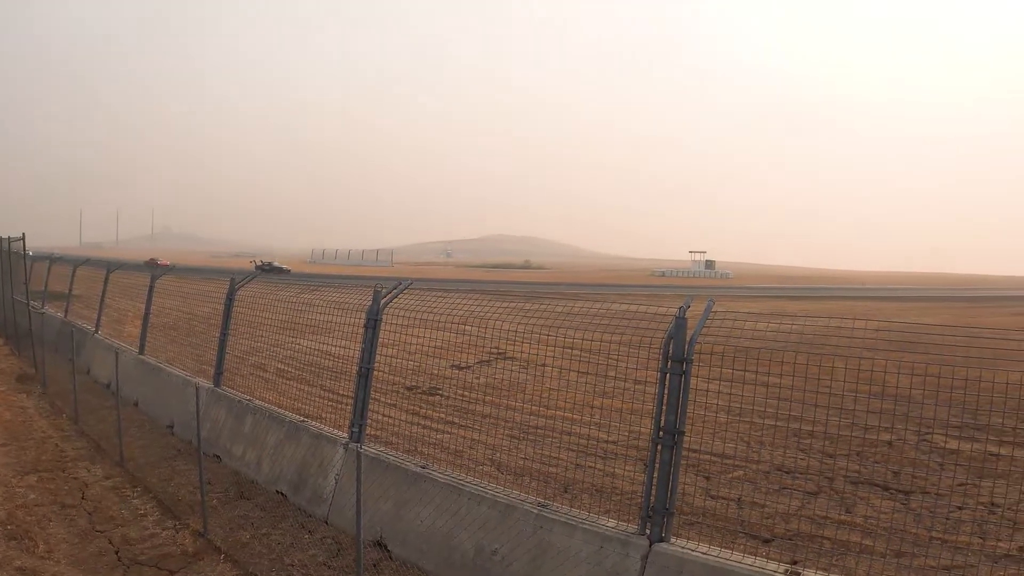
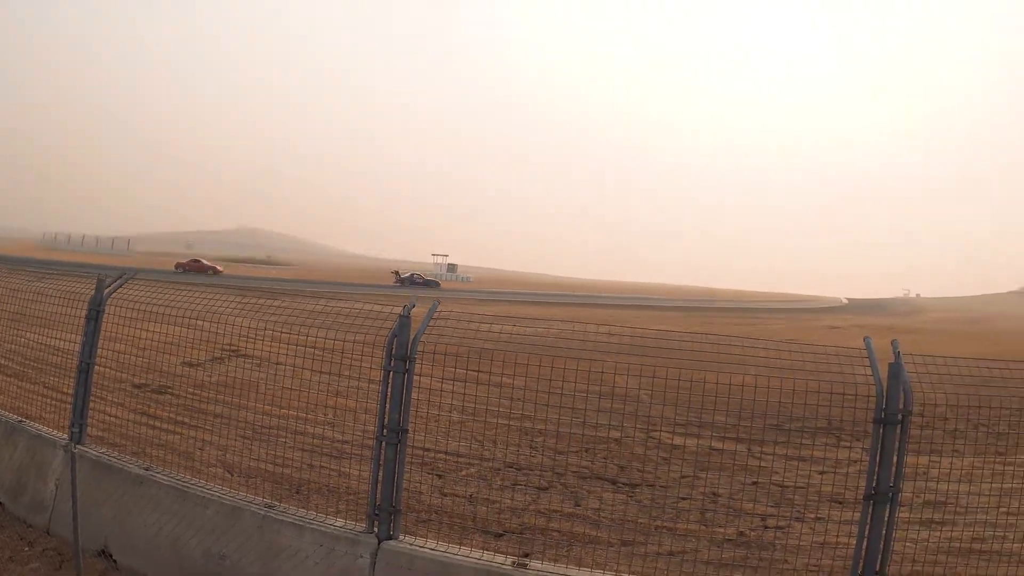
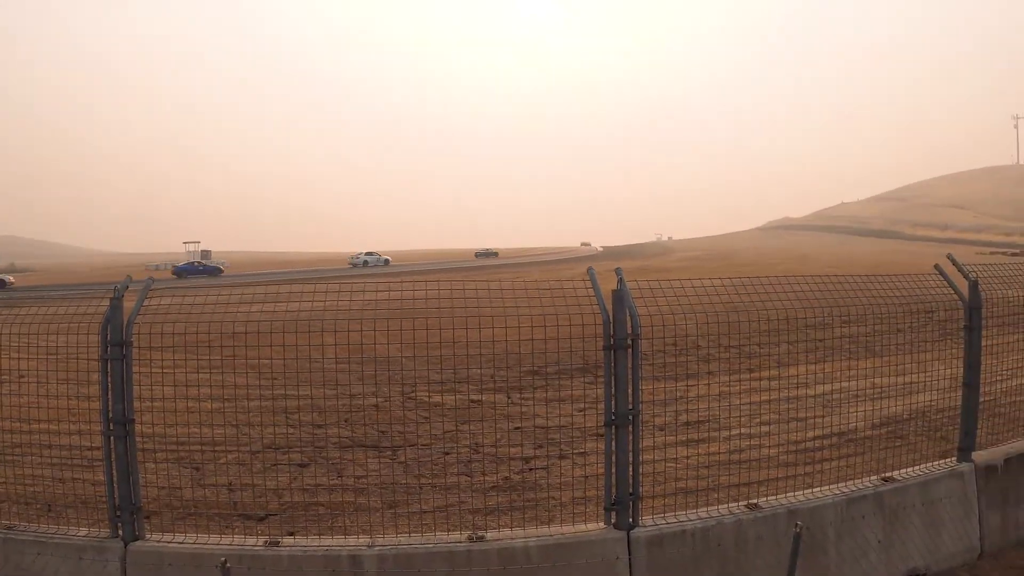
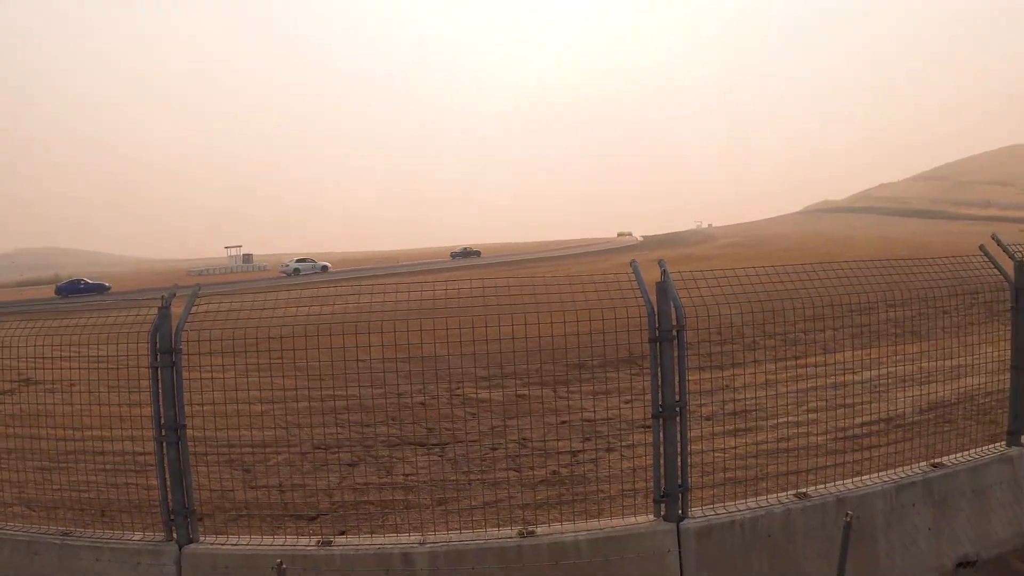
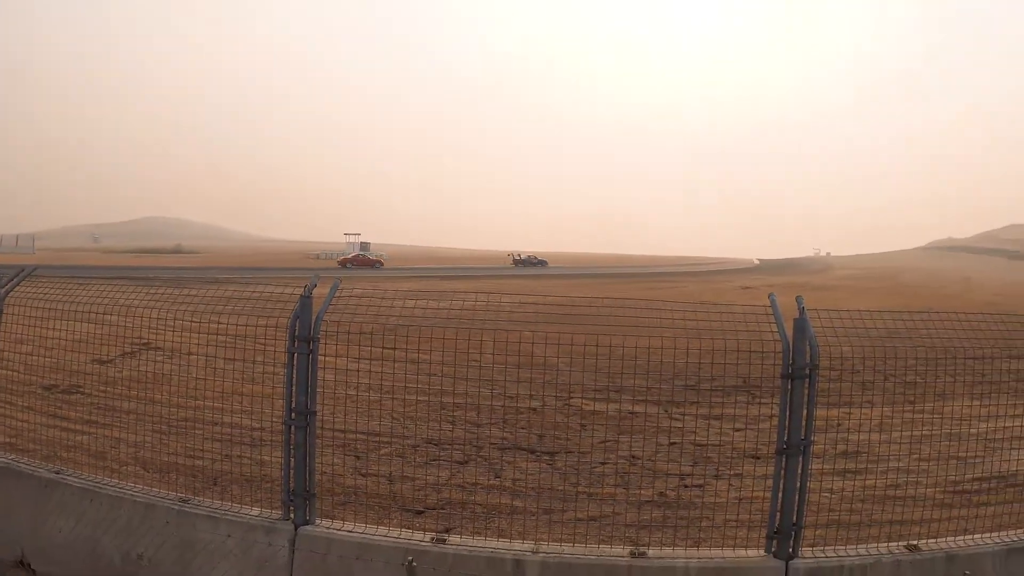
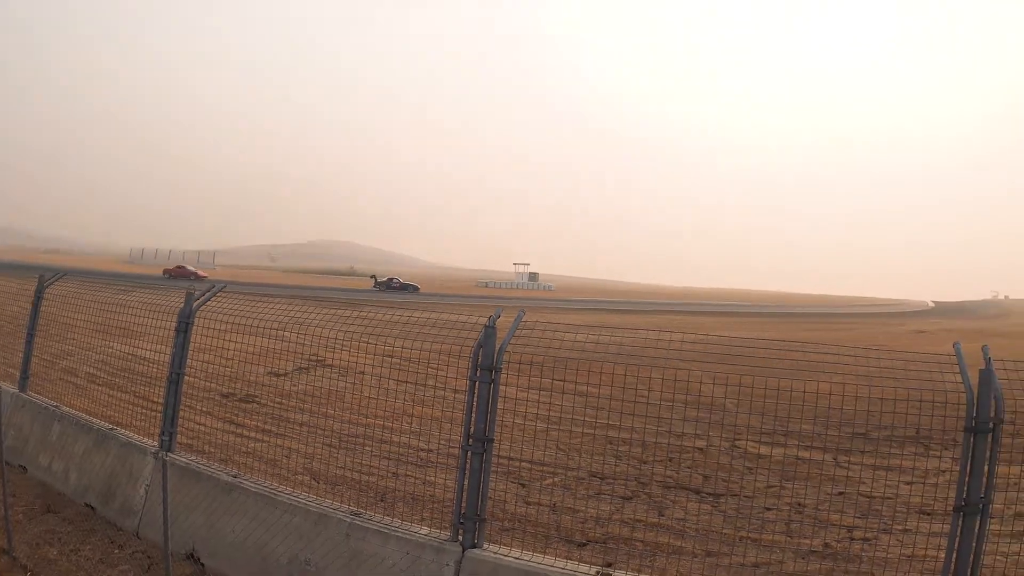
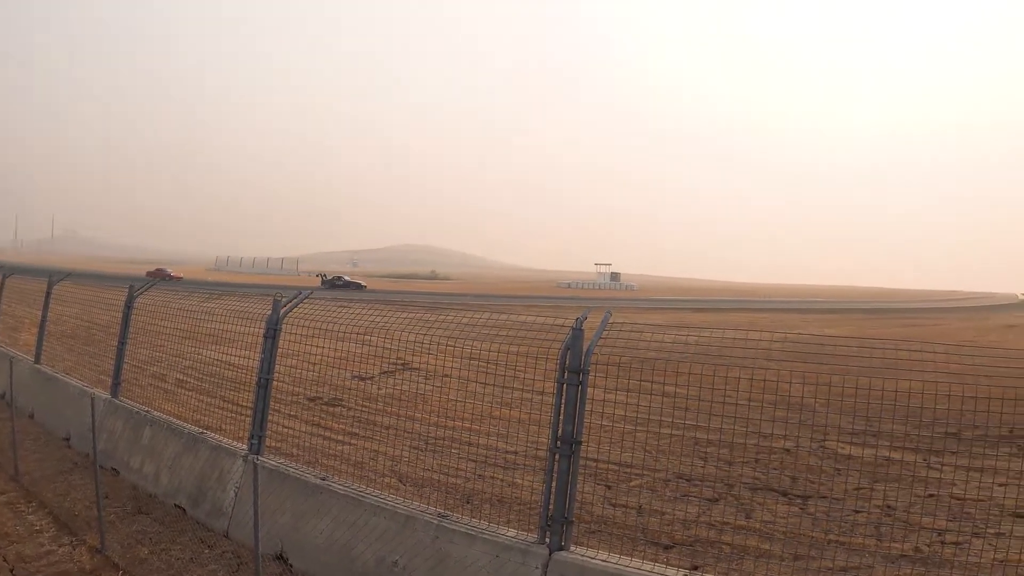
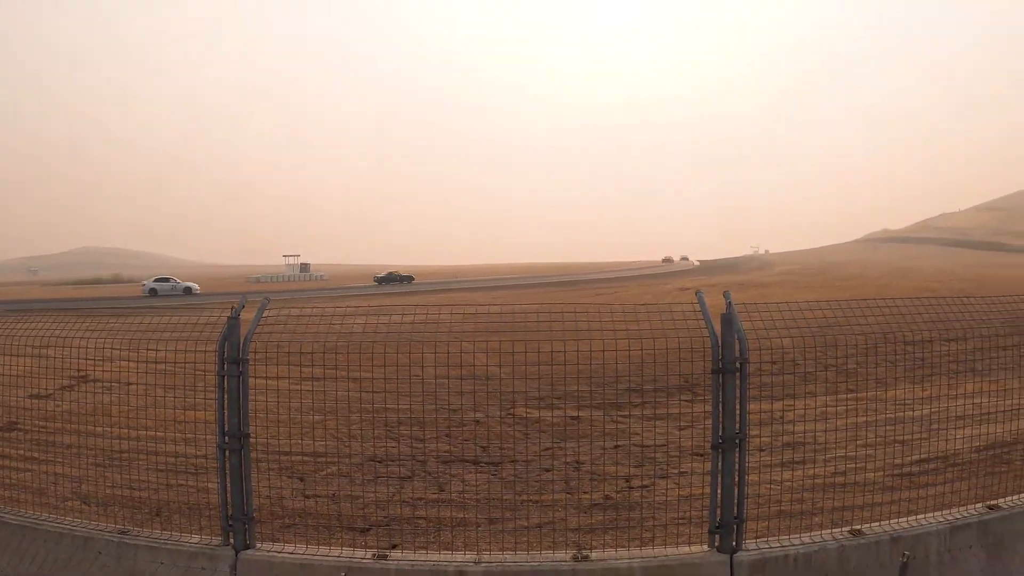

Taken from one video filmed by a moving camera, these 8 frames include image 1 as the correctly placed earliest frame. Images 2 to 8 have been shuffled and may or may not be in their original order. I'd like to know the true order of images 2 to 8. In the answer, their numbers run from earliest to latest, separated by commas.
7, 6, 2, 5, 8, 4, 3
